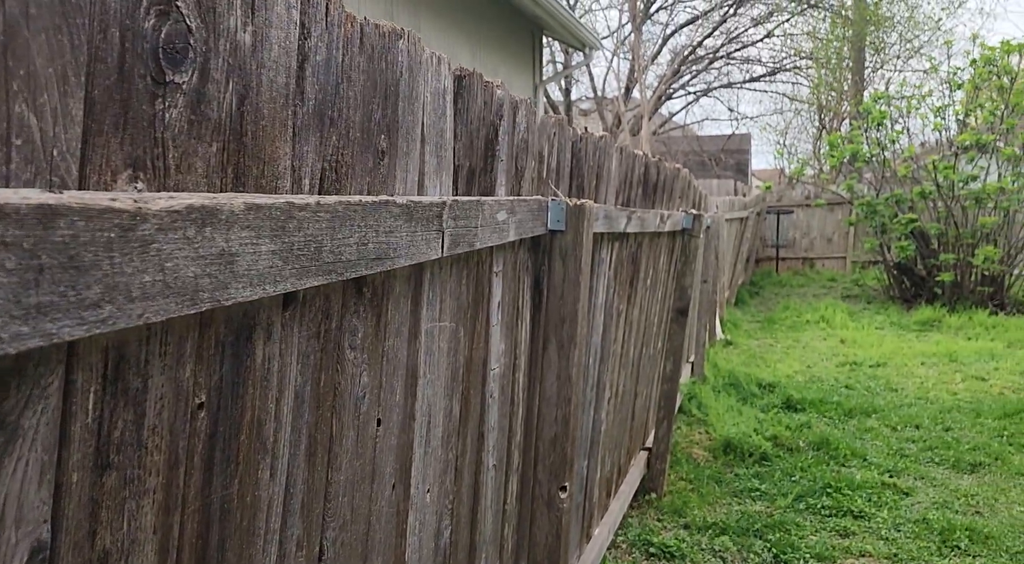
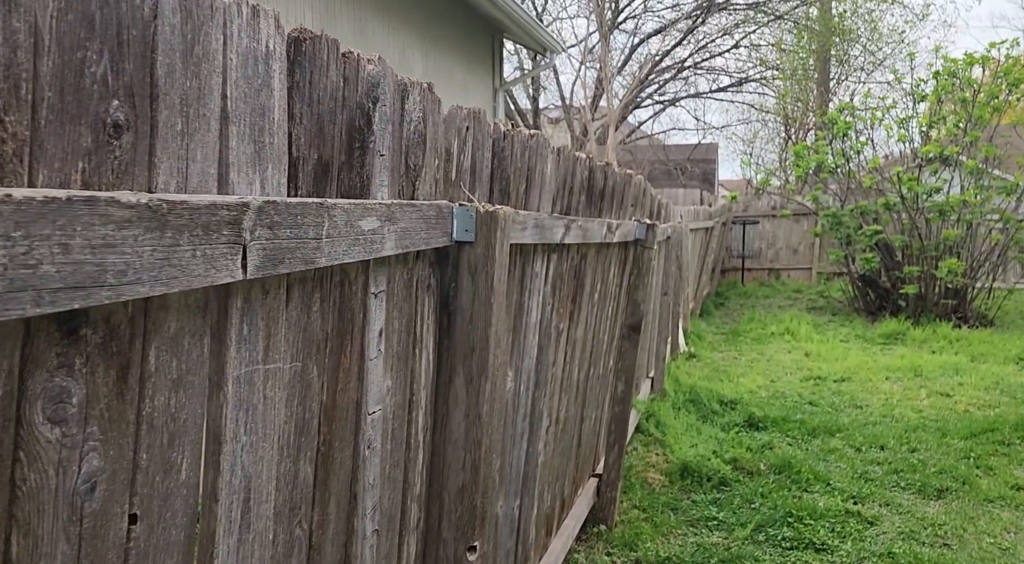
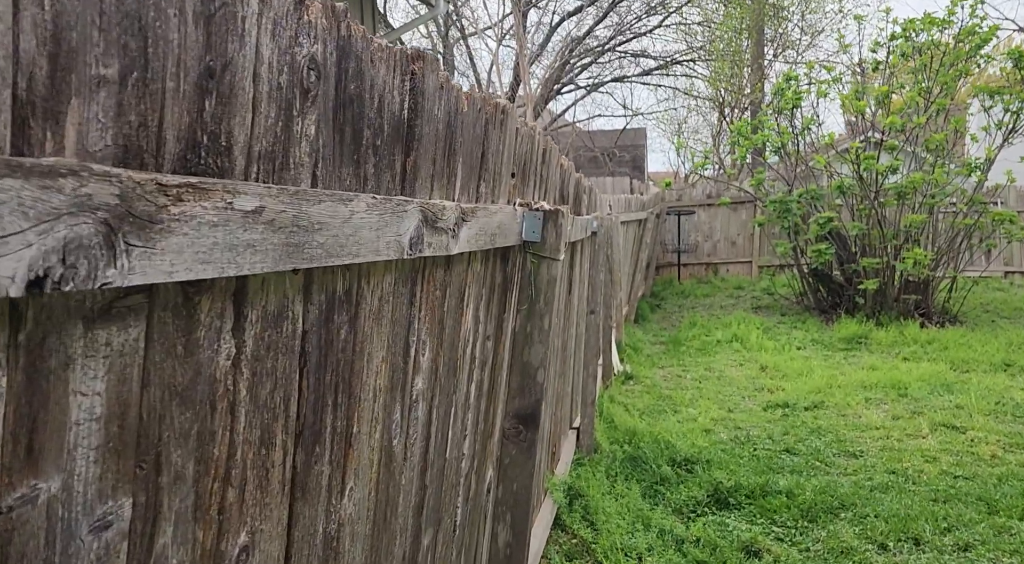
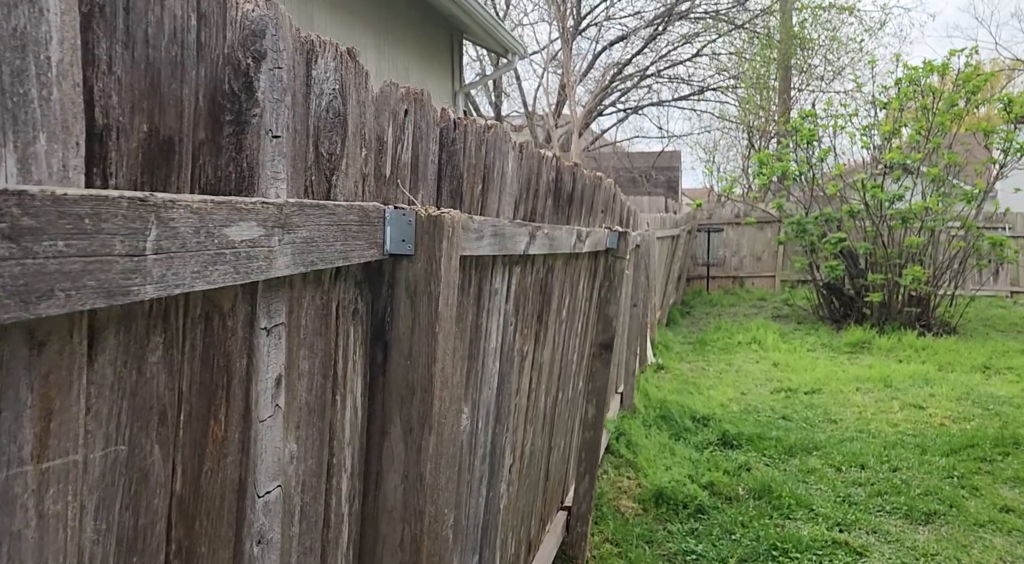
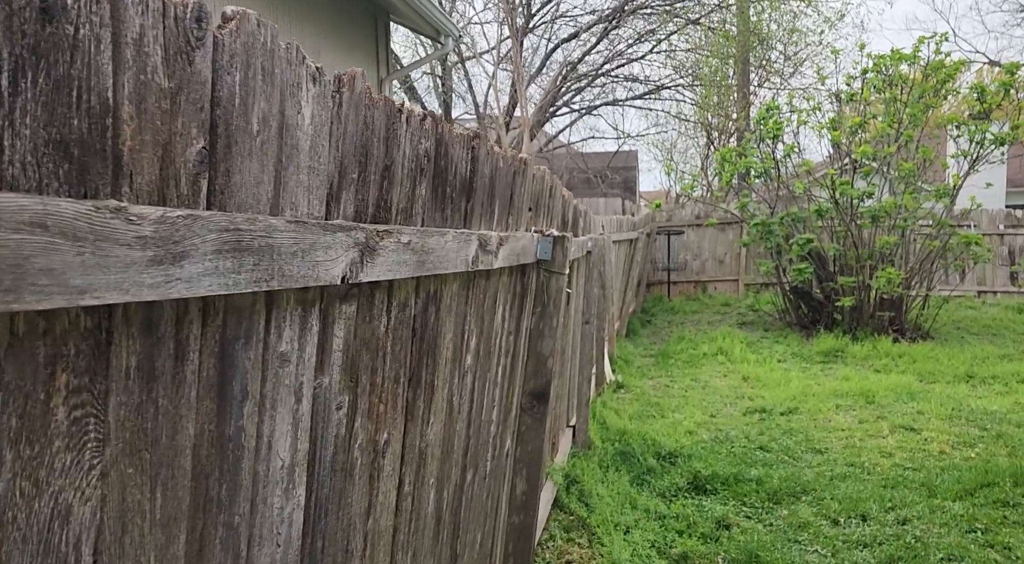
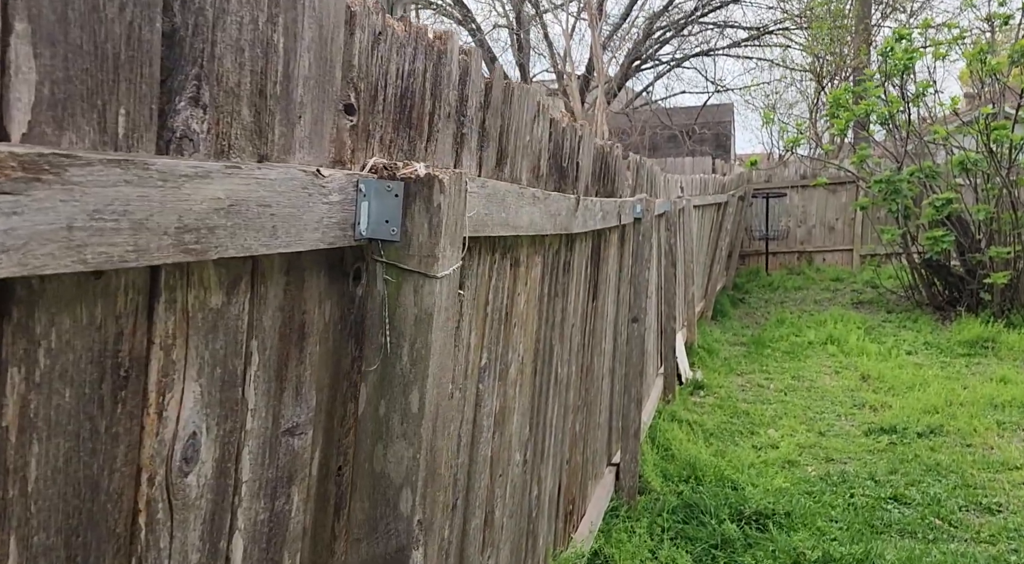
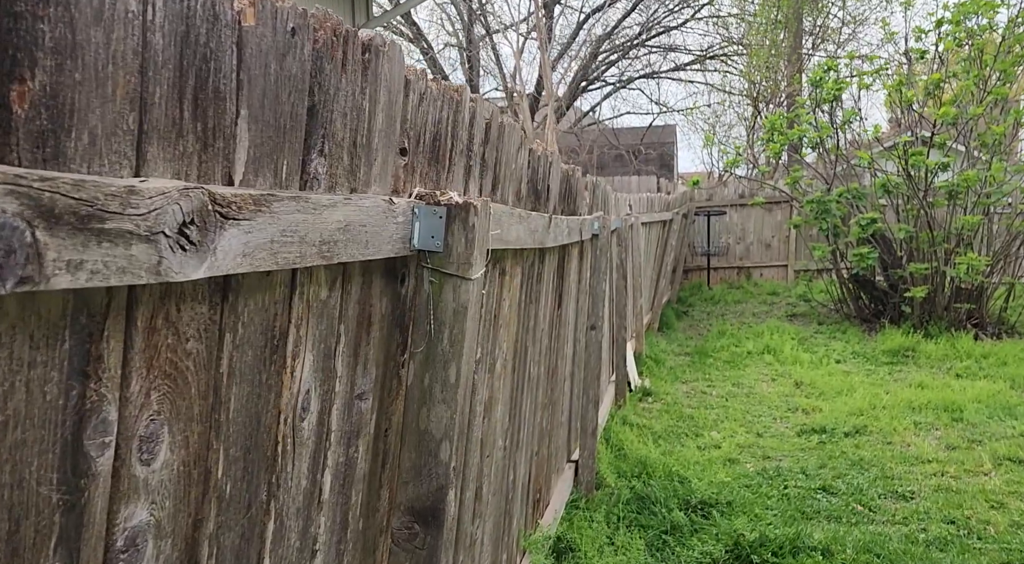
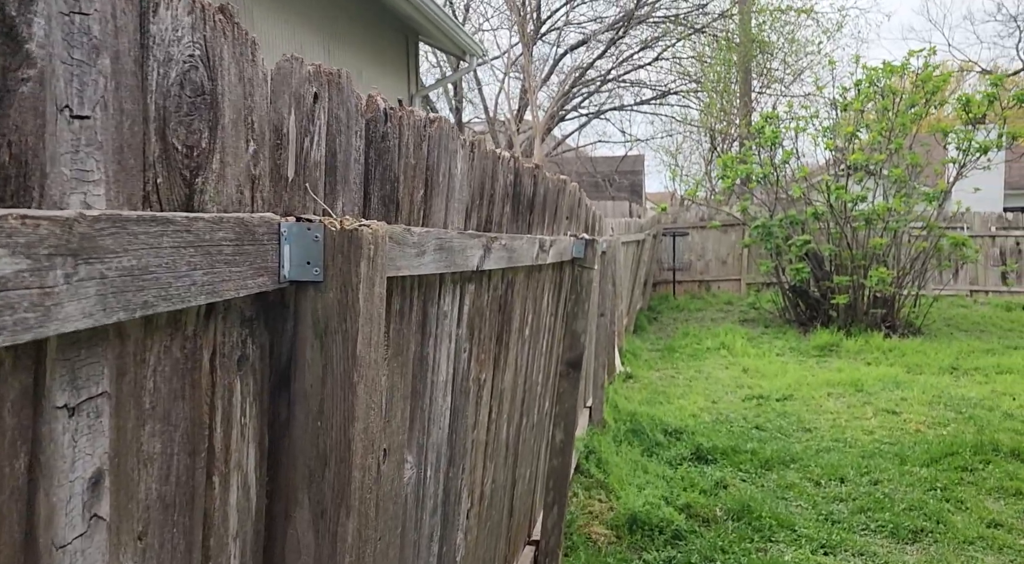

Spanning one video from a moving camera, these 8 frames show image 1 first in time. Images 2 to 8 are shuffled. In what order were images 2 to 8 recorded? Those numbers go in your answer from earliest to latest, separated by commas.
2, 4, 8, 5, 3, 7, 6
